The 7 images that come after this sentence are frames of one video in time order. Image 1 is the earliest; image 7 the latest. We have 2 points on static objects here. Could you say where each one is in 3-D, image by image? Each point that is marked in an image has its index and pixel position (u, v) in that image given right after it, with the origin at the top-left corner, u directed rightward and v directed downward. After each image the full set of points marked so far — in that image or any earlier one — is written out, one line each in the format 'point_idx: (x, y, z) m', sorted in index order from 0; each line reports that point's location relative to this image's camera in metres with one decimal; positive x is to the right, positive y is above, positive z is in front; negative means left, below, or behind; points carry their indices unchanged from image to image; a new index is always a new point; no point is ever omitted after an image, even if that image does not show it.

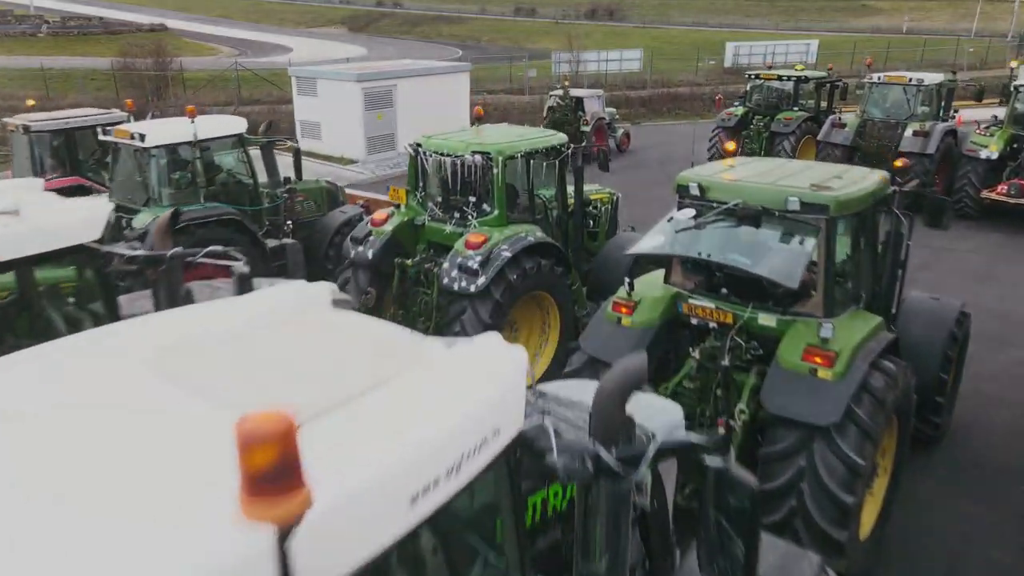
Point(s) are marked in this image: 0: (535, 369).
0: (+0.2, -0.7, +6.3) m
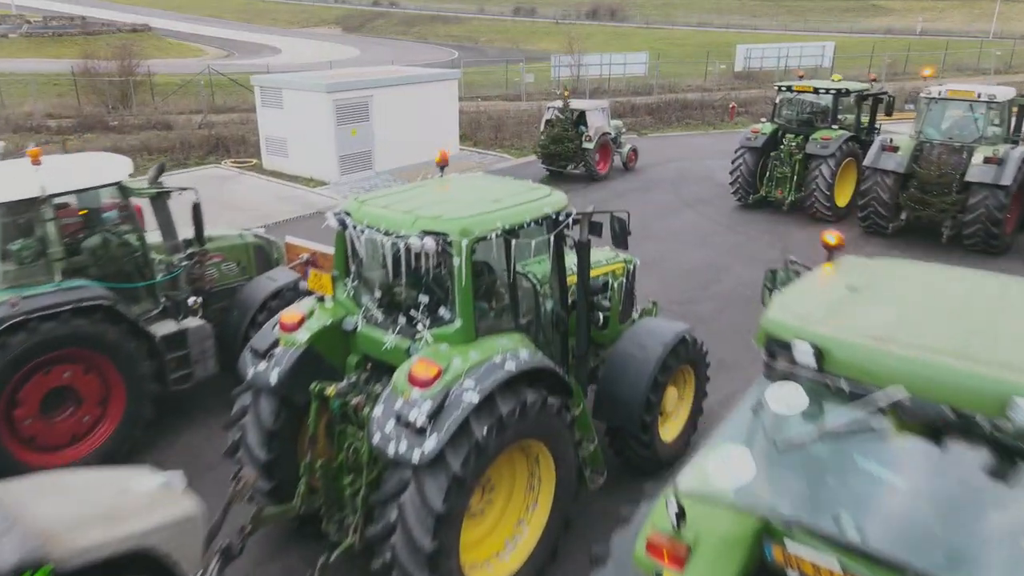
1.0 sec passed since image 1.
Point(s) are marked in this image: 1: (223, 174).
0: (0.0, -1.5, +4.3) m
1: (-6.1, +2.4, +15.6) m
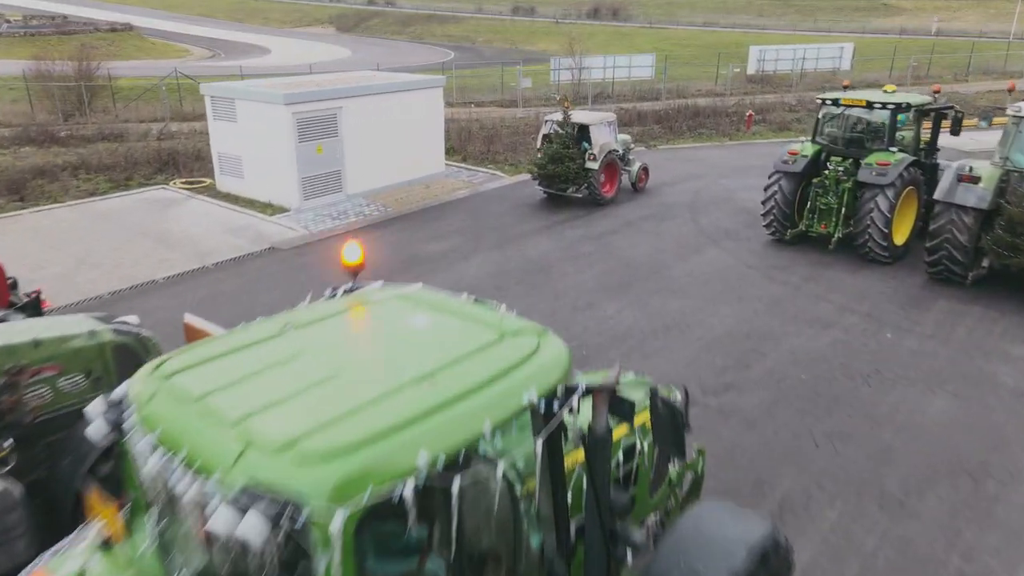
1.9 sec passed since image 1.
0: (-0.1, -2.3, +2.1) m
1: (-6.2, +1.7, +13.4) m
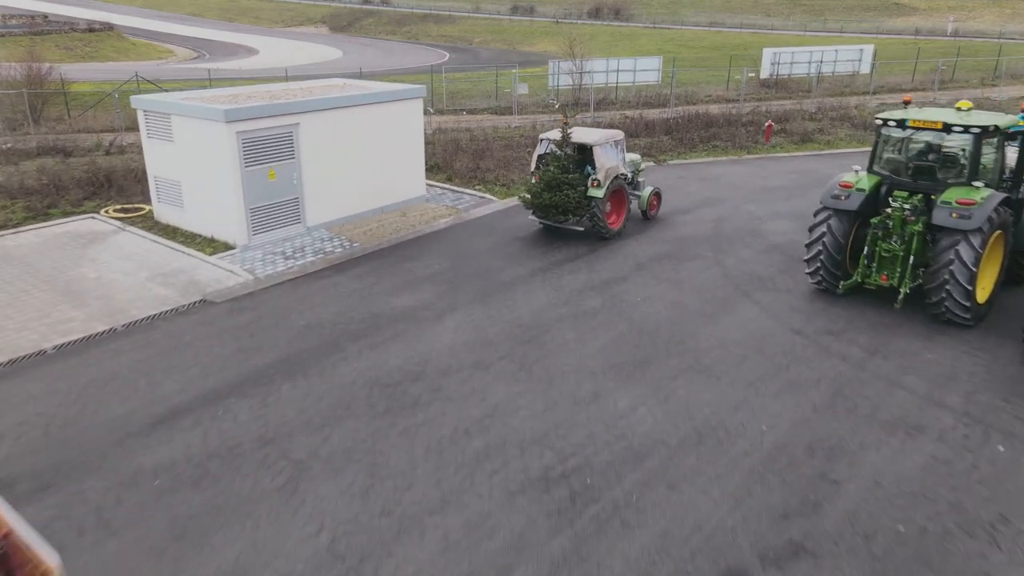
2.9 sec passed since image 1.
0: (-0.3, -3.1, 0.0) m
1: (-6.4, +0.9, +11.3) m
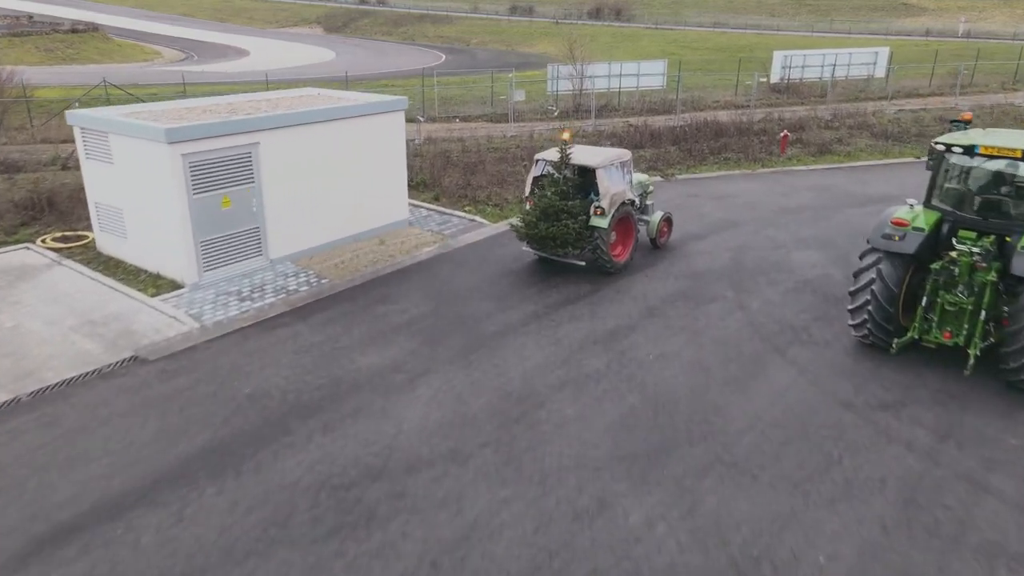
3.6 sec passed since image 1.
0: (-0.4, -3.6, -1.4) m
1: (-6.5, +0.3, +9.9) m
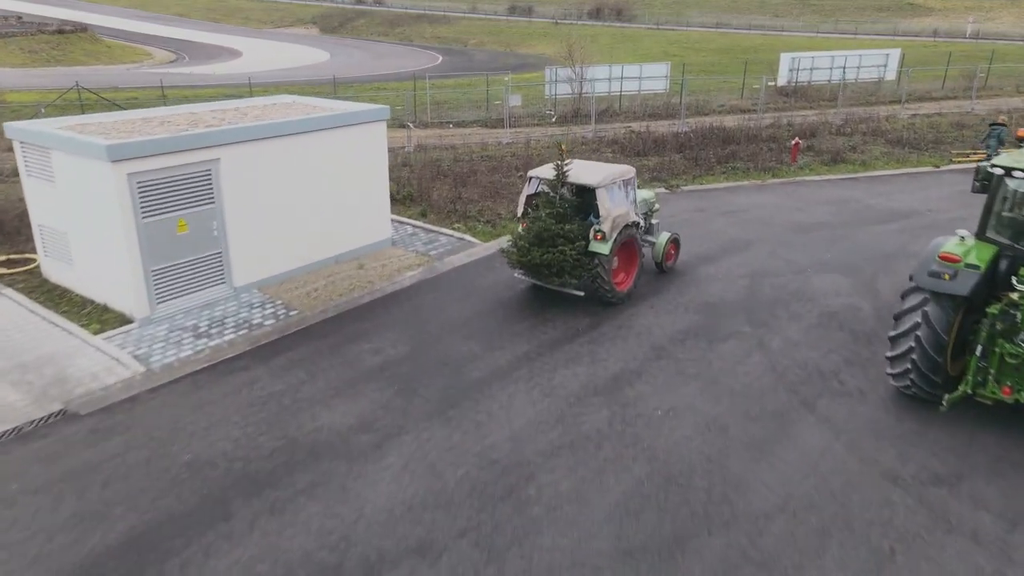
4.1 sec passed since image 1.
0: (-0.5, -4.0, -2.4) m
1: (-6.7, -0.1, +8.9) m
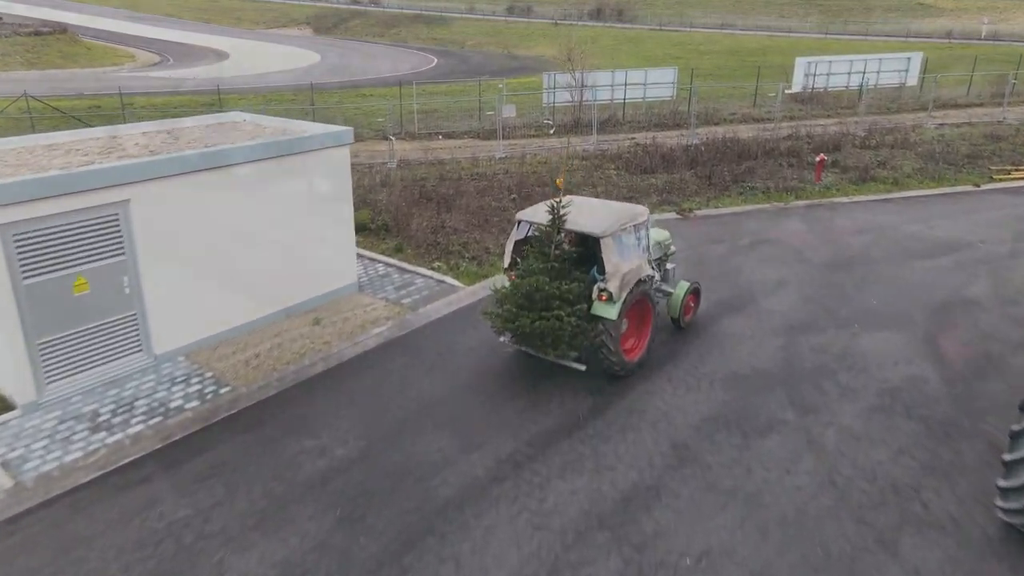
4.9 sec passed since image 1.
0: (-0.7, -4.7, -4.2) m
1: (-6.8, -0.7, +7.1) m
